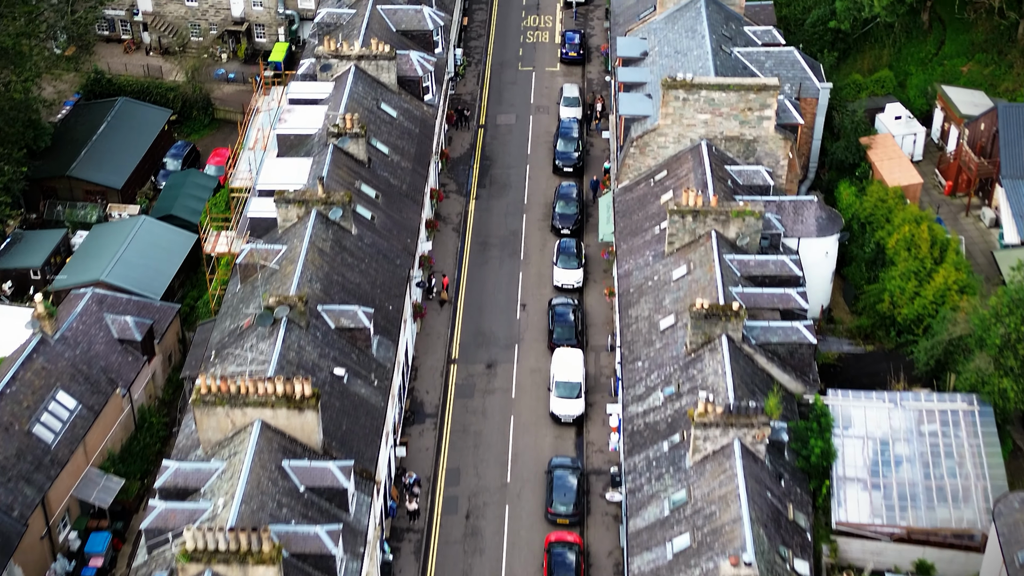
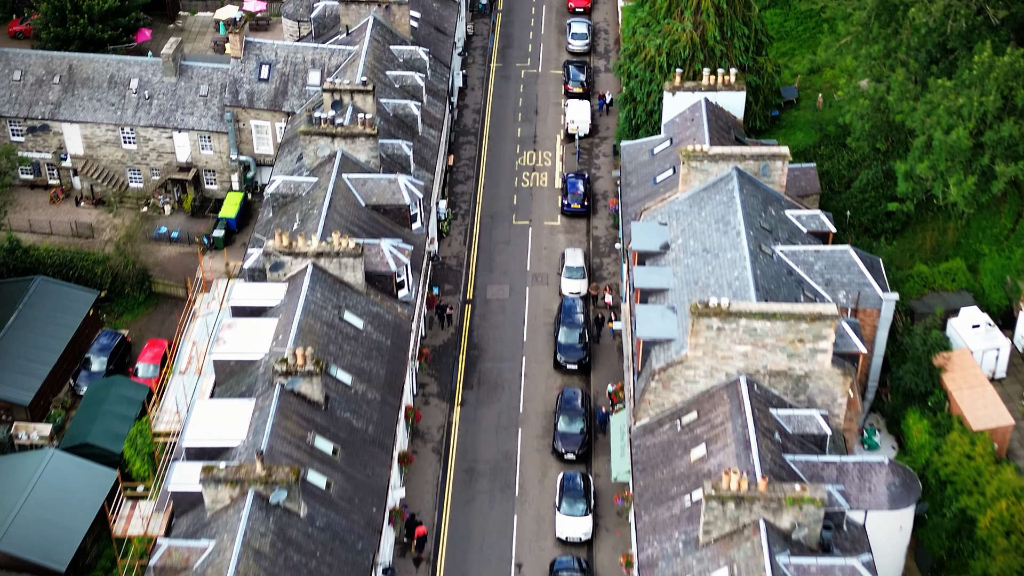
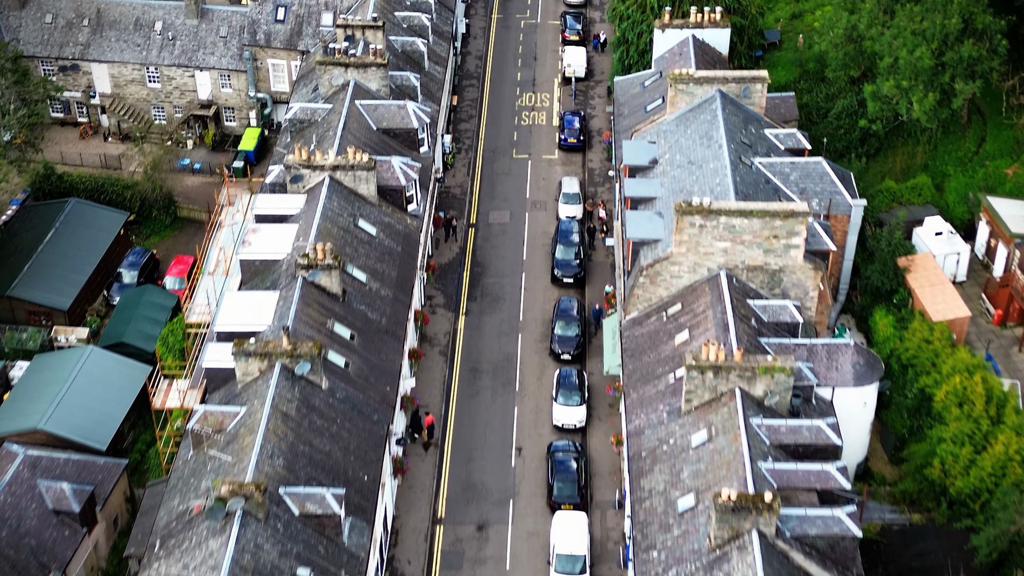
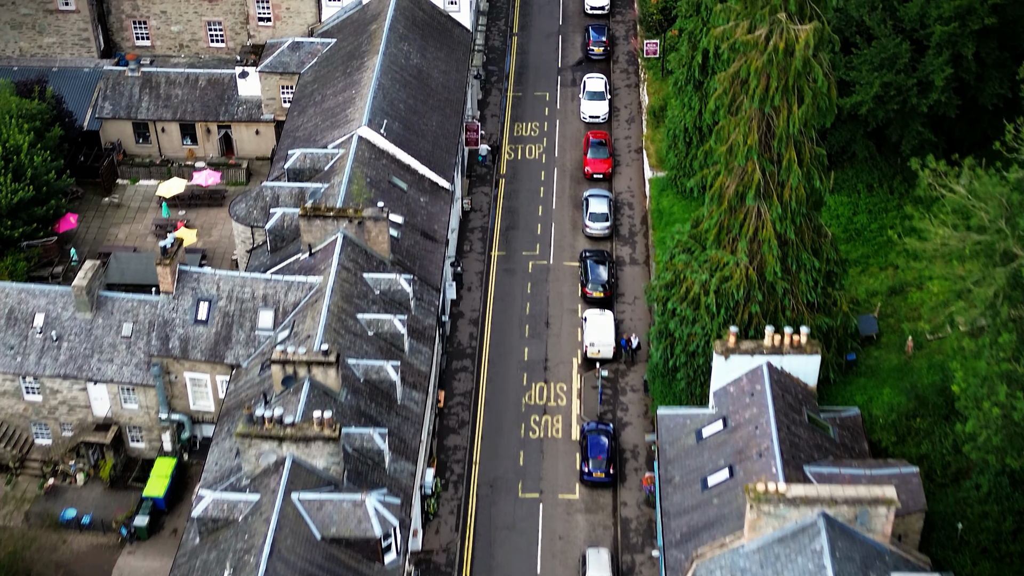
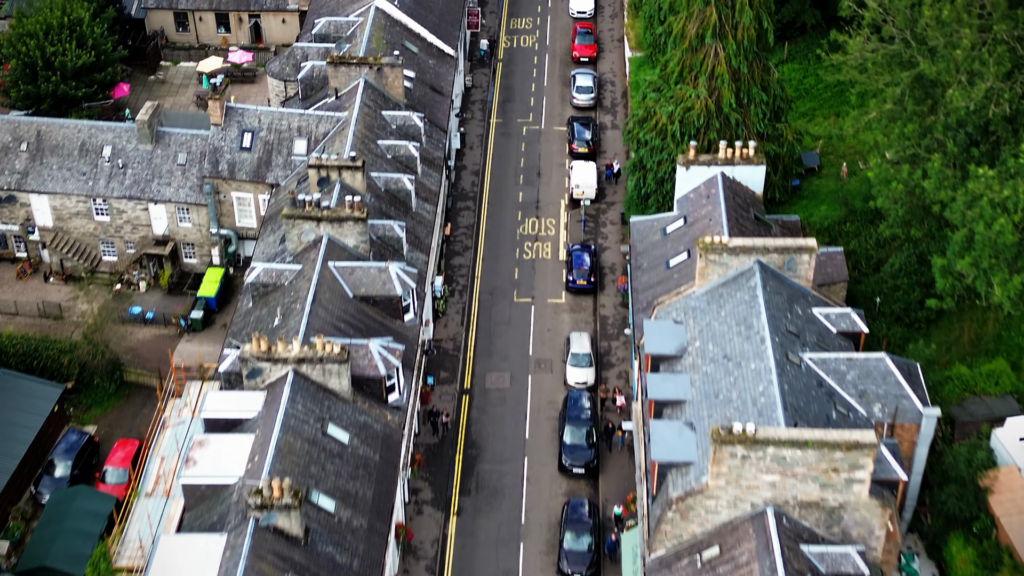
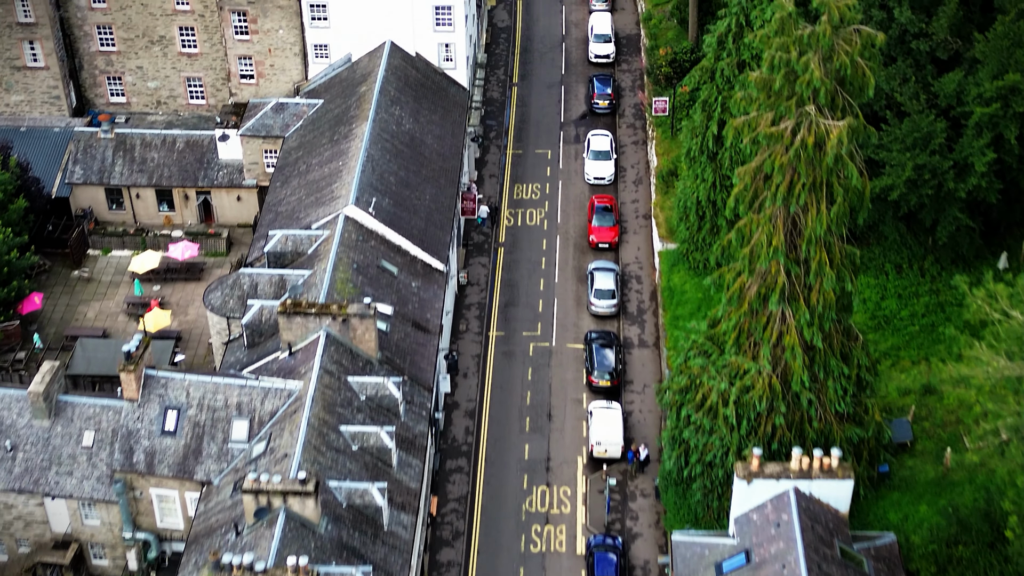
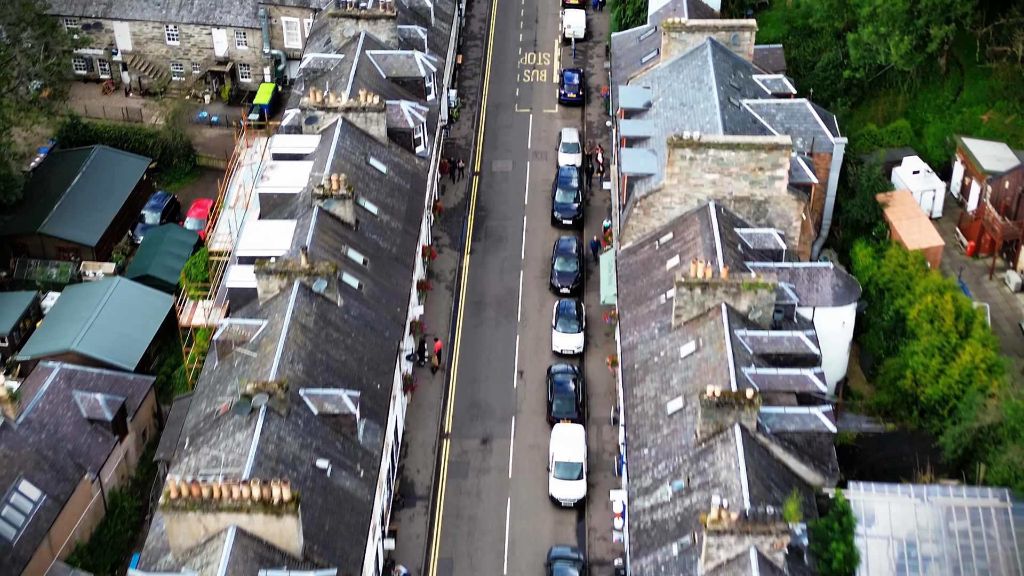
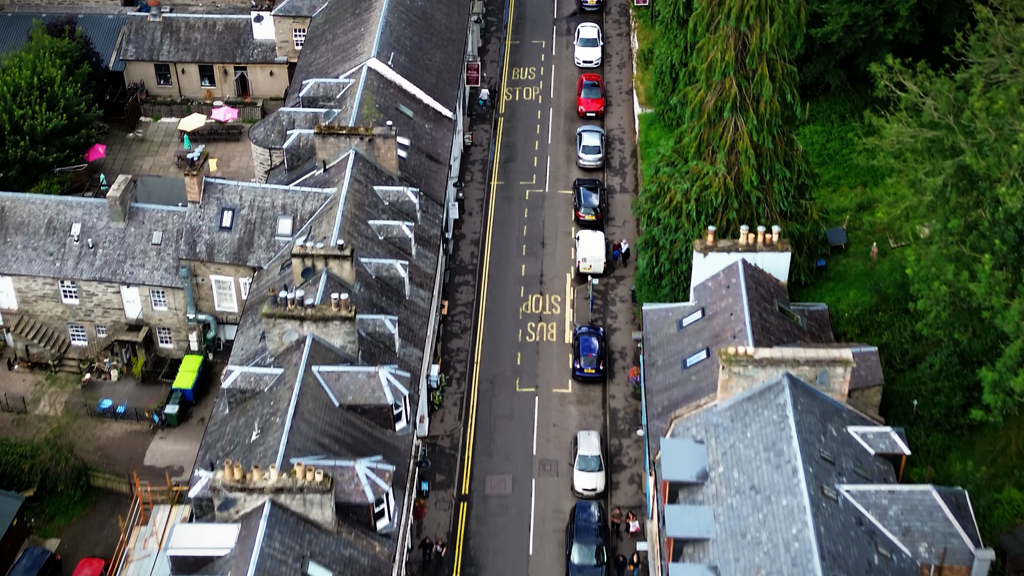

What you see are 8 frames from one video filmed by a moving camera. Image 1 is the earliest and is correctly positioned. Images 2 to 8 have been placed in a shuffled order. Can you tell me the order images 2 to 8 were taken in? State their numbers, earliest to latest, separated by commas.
7, 3, 2, 5, 8, 4, 6
